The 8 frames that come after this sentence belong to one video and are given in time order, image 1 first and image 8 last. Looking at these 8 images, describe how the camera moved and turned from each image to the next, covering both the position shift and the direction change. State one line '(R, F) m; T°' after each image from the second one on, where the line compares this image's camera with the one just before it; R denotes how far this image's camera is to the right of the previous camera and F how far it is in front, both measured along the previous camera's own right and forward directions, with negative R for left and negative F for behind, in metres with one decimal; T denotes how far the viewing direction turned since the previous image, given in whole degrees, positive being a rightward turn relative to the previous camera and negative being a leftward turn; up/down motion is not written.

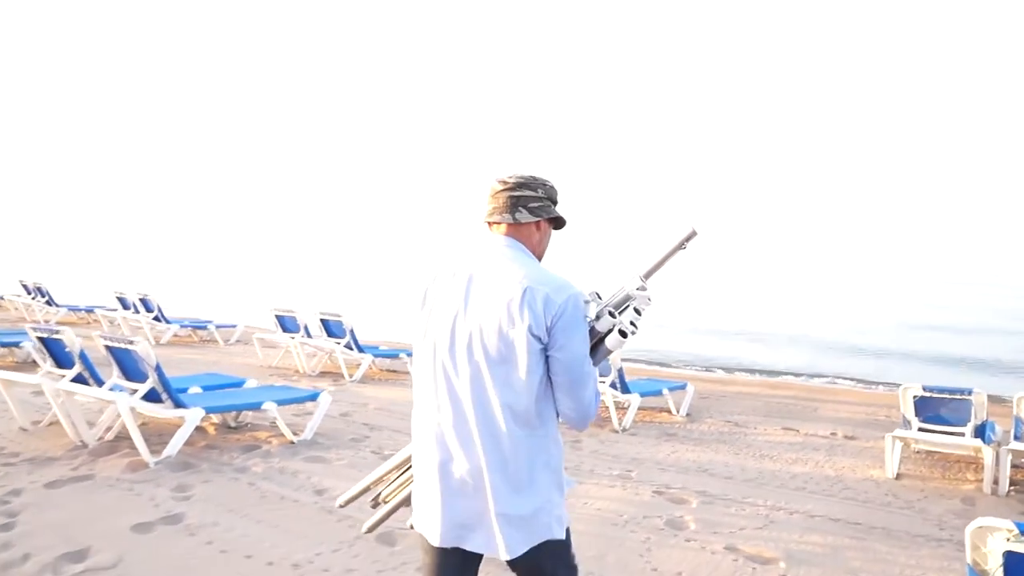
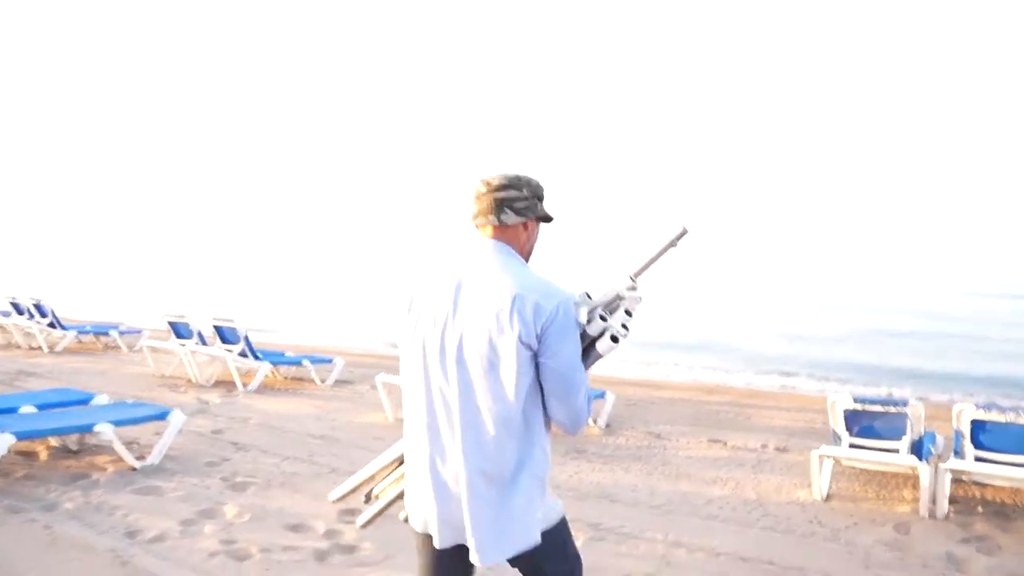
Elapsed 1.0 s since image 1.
(+0.5, +0.8) m; +2°
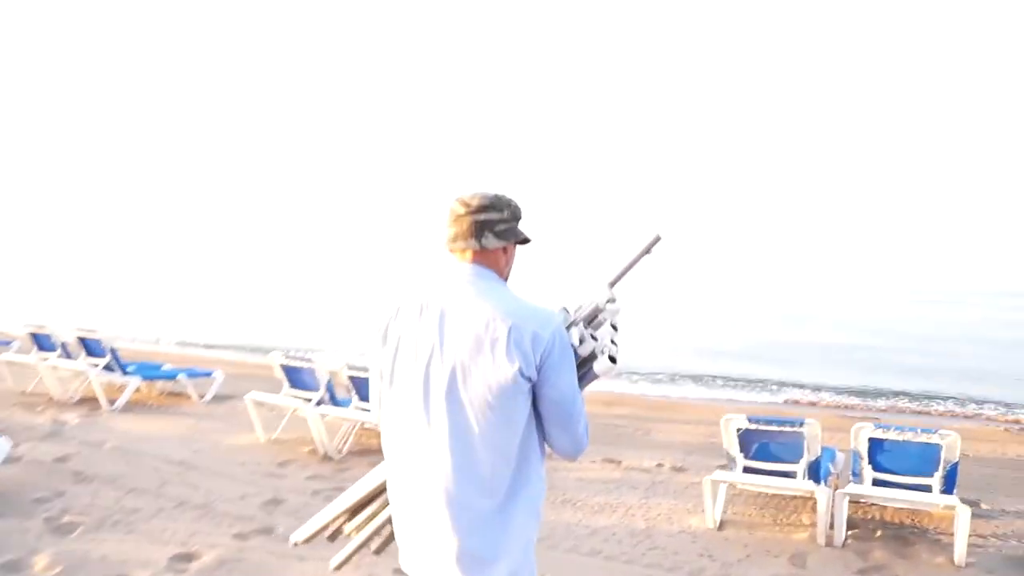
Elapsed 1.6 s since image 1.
(+0.3, +0.5) m; +5°
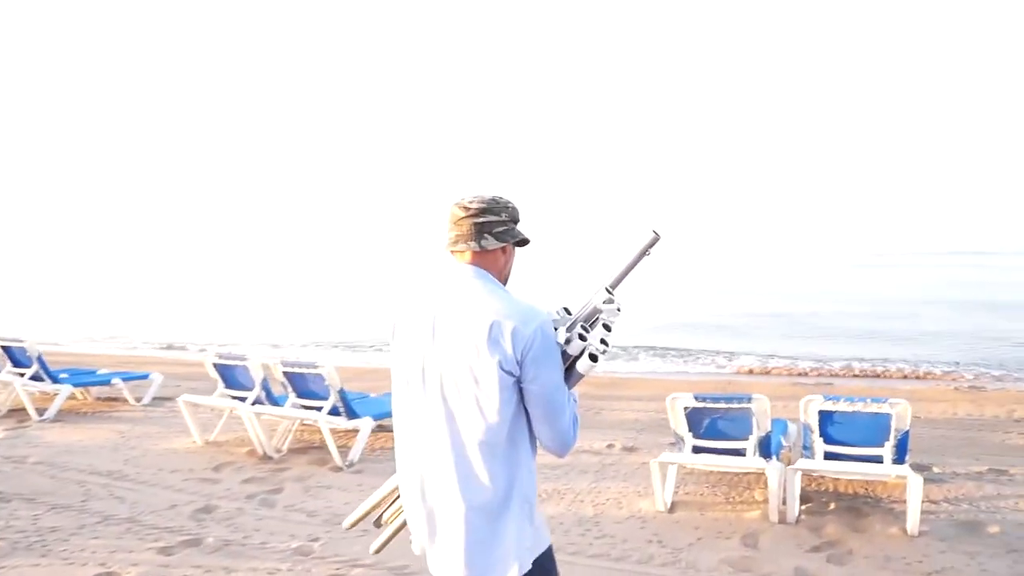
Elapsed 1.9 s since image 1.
(+0.1, +0.2) m; +2°
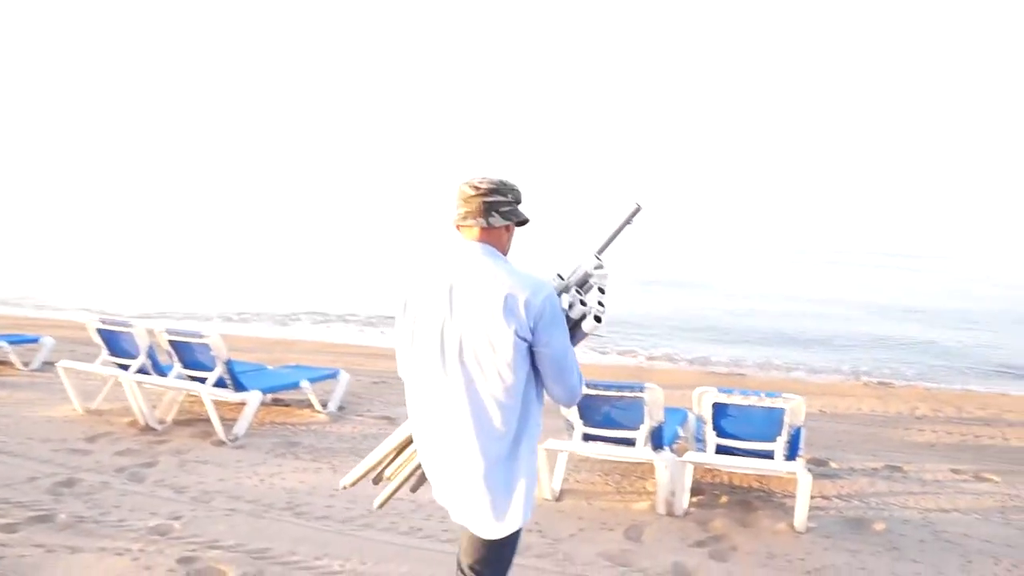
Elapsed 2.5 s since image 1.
(+0.2, +0.2) m; +4°
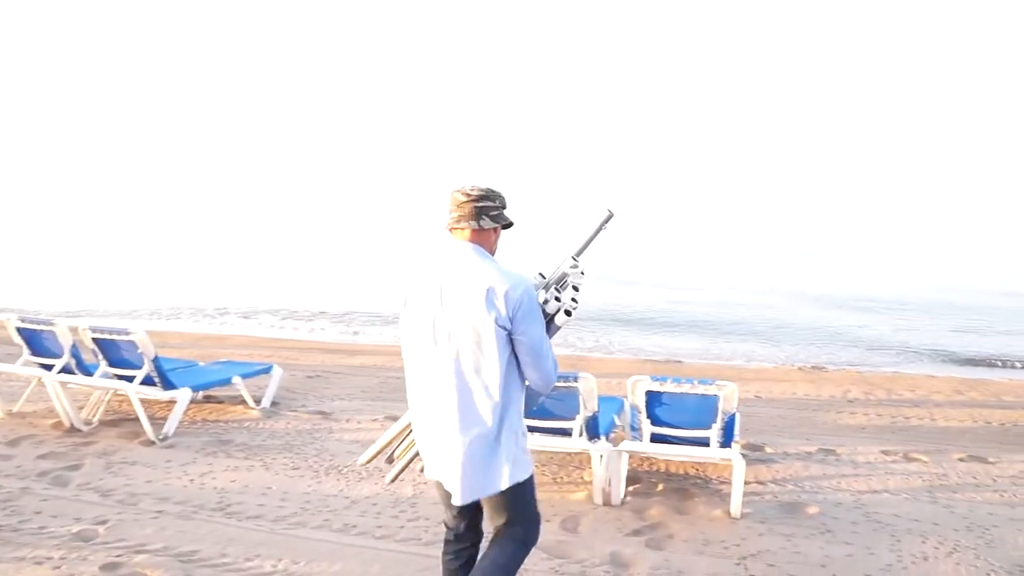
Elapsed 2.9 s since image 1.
(0.0, 0.0) m; +3°
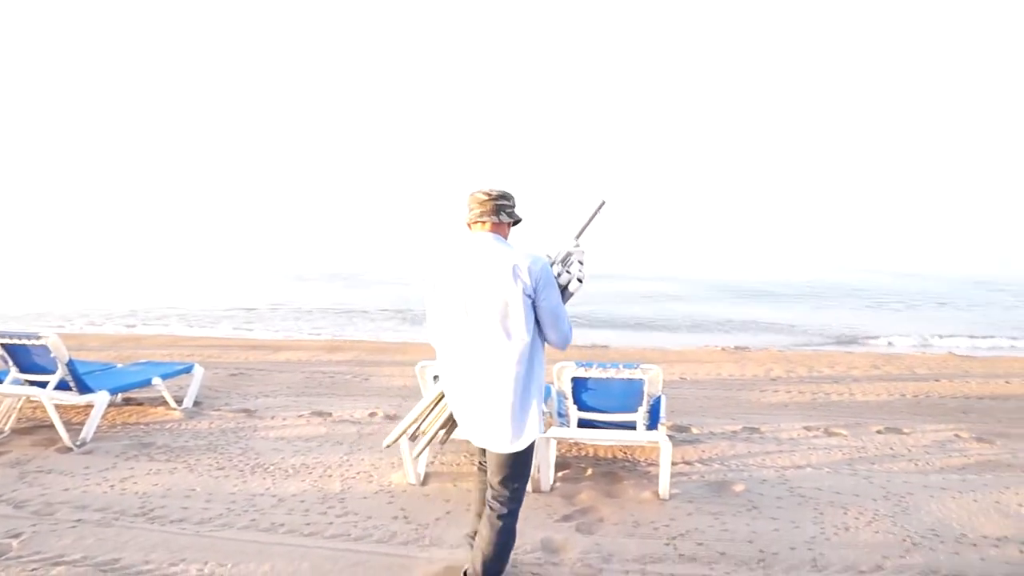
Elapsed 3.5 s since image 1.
(0.0, 0.0) m; +4°
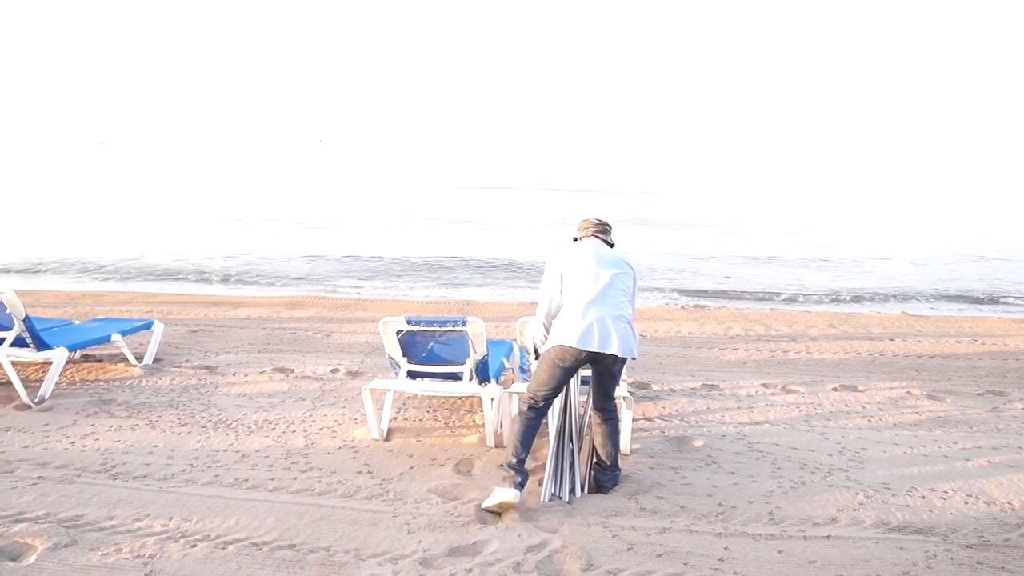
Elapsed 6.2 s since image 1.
(0.0, 0.0) m; +2°
